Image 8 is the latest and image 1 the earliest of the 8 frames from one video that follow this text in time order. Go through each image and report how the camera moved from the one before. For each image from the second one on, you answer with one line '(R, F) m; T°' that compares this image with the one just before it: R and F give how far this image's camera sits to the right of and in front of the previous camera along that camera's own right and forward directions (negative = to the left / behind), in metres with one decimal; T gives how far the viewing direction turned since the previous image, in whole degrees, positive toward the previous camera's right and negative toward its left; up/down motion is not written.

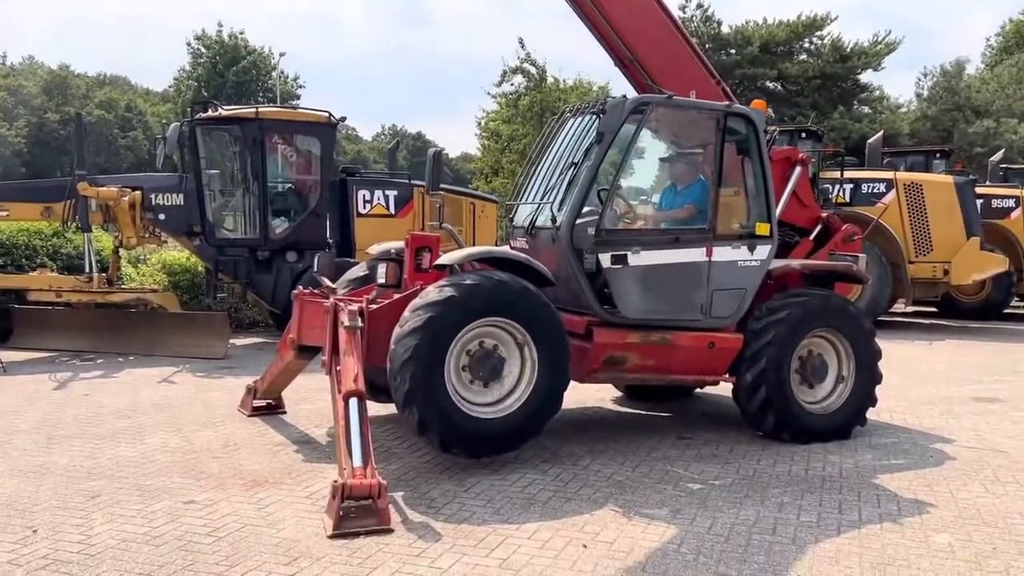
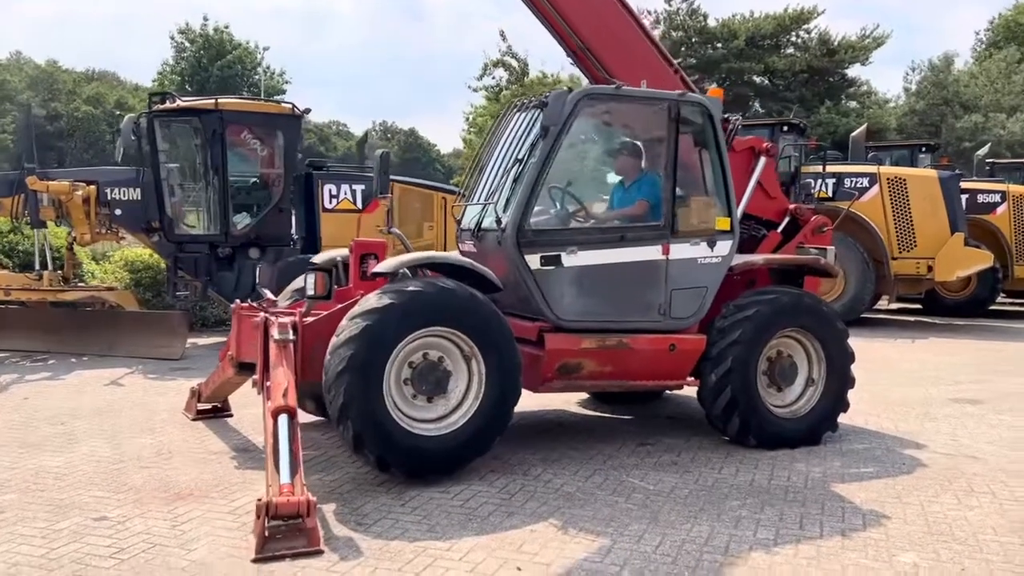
(+0.3, +0.4) m; 0°
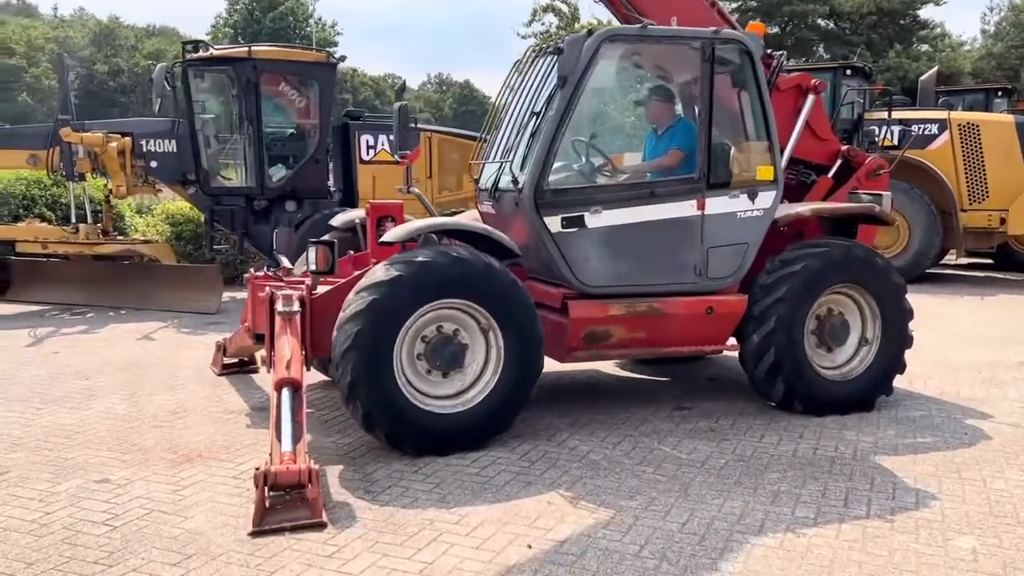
(+0.2, +0.4) m; -4°
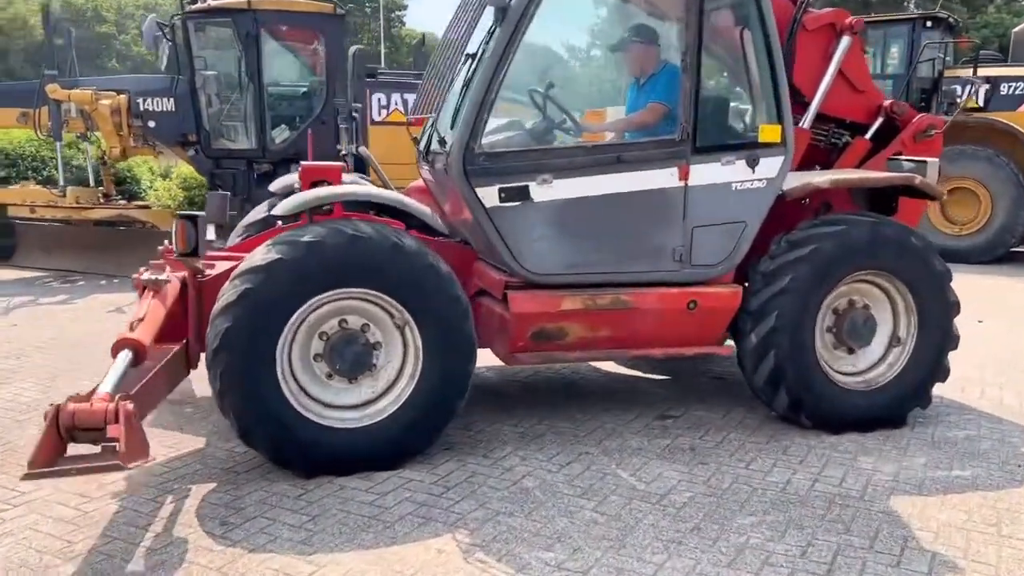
(+0.8, +1.0) m; -5°
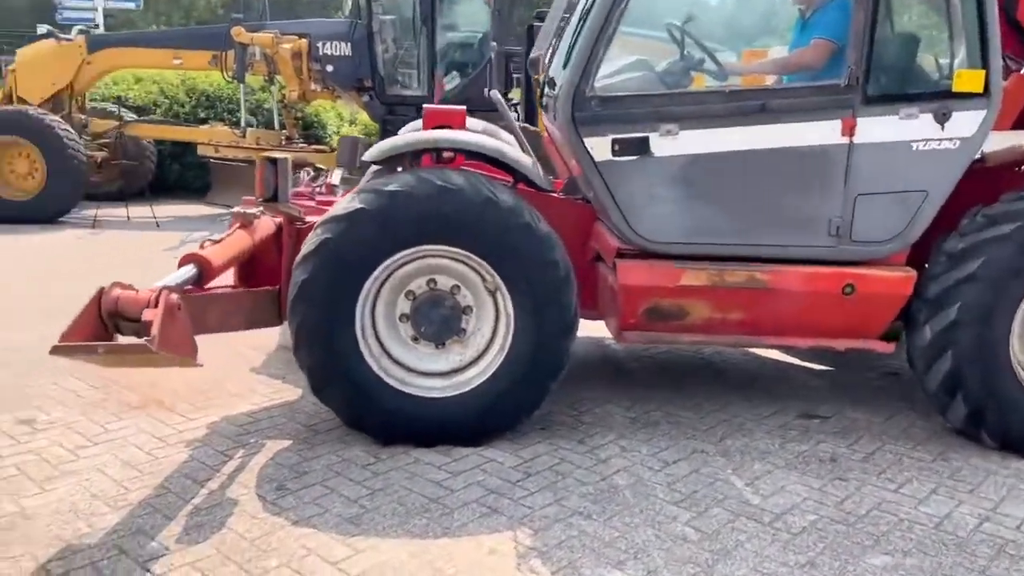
(+0.4, +0.6) m; -13°
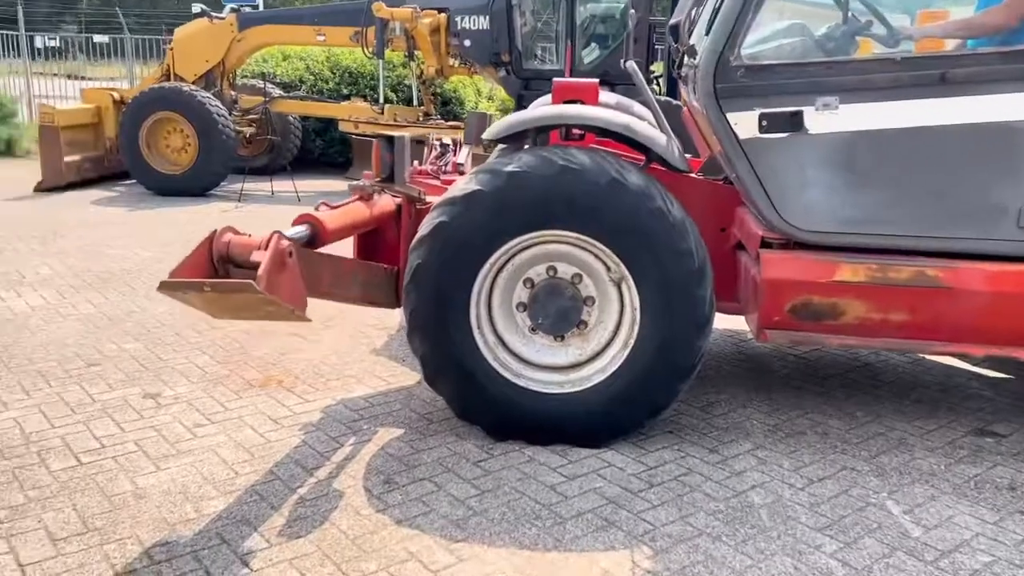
(0.0, +0.3) m; -9°
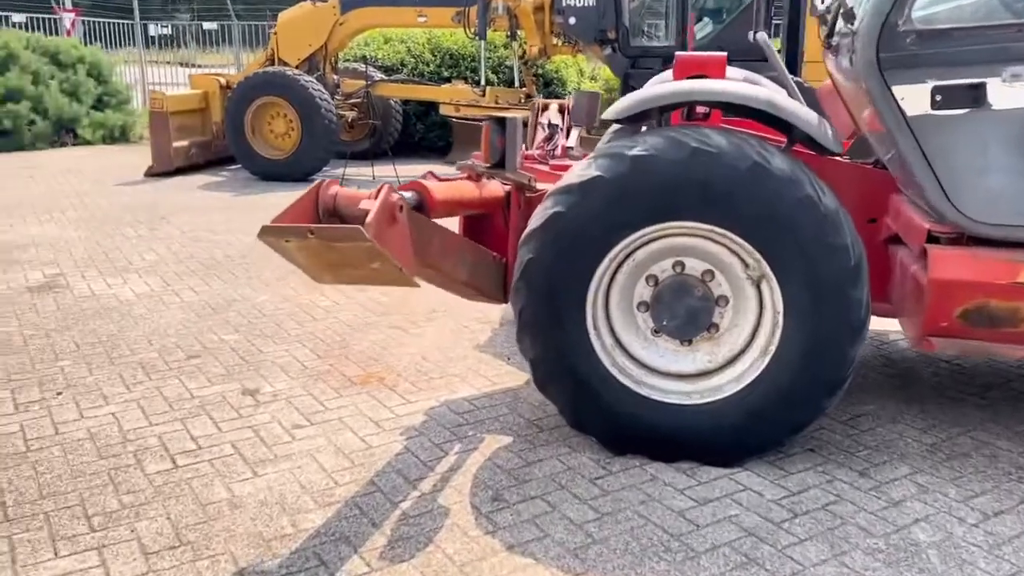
(-0.1, +0.3) m; -6°
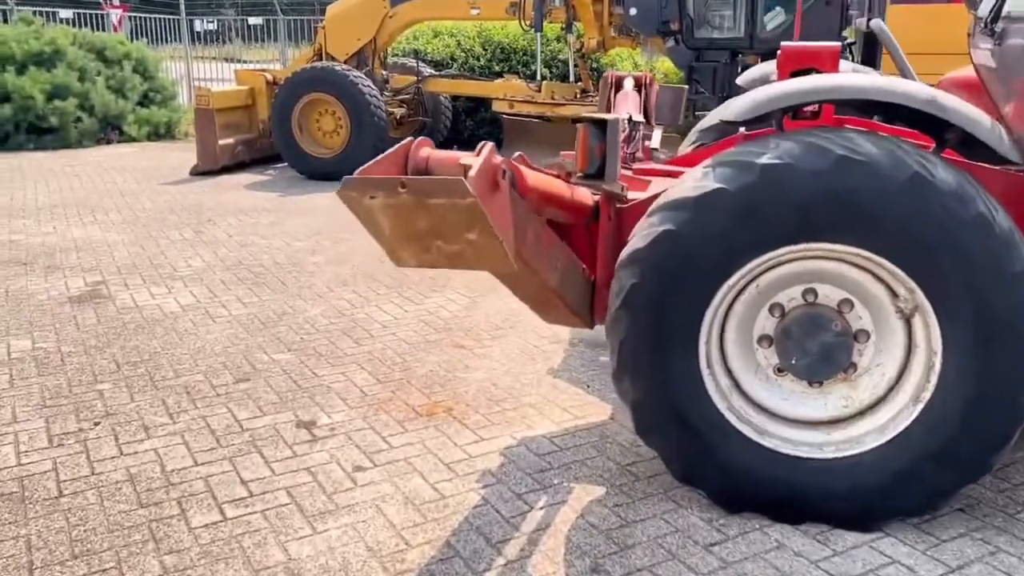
(-0.2, +0.4) m; -3°
